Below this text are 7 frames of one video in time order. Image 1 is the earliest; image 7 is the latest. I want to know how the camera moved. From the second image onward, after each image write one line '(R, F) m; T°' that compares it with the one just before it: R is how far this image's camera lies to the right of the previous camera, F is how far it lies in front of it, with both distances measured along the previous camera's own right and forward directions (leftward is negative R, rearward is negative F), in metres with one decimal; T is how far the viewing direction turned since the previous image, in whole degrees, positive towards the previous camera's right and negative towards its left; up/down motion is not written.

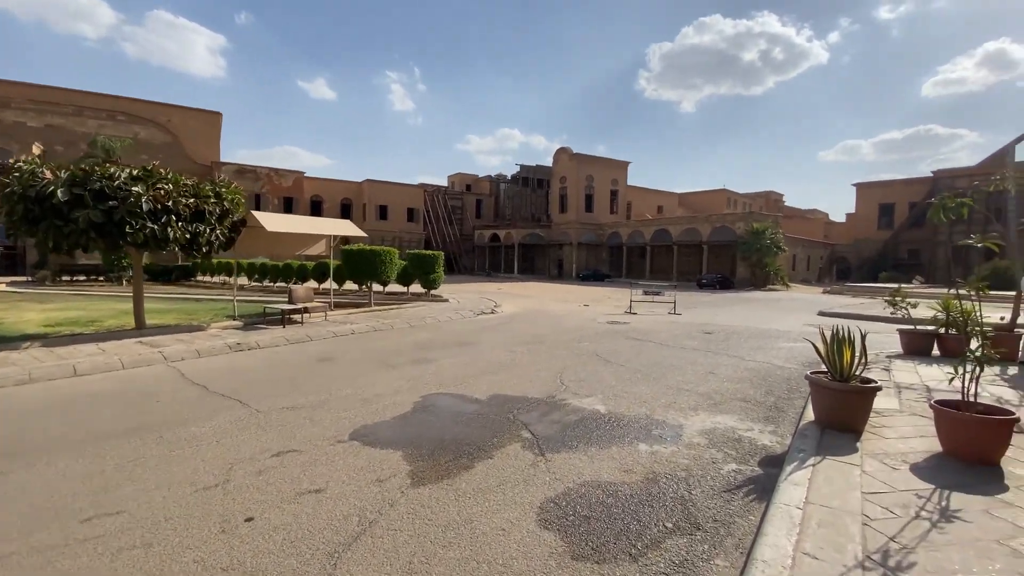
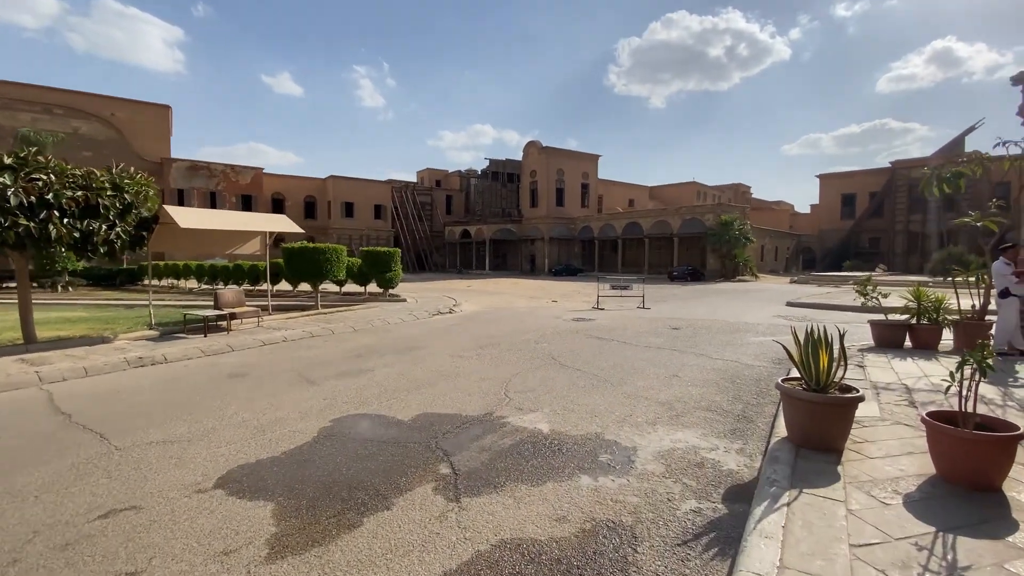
(+0.5, +0.9) m; +3°
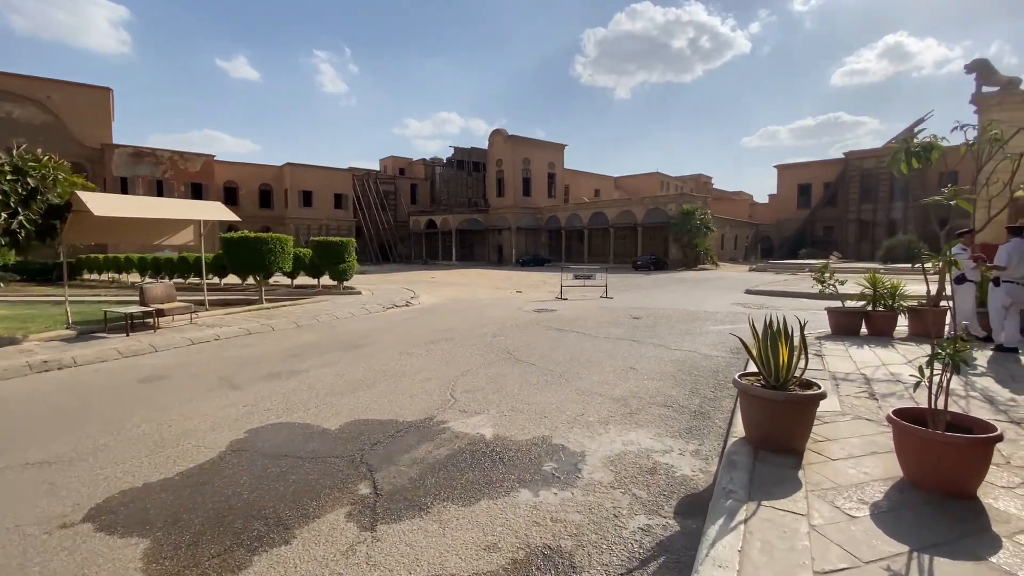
(+0.3, +0.5) m; +4°
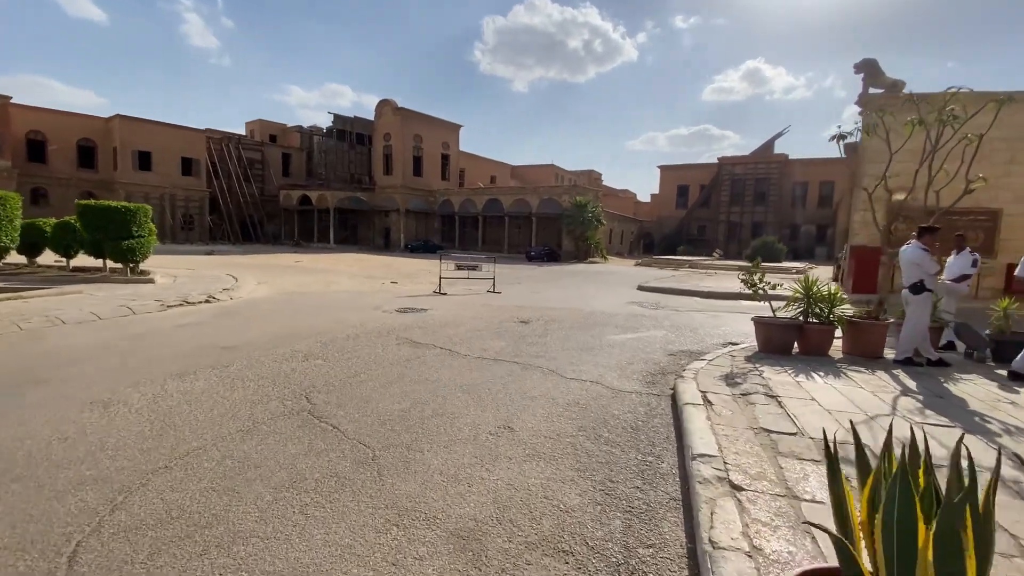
(+0.9, +2.9) m; +13°
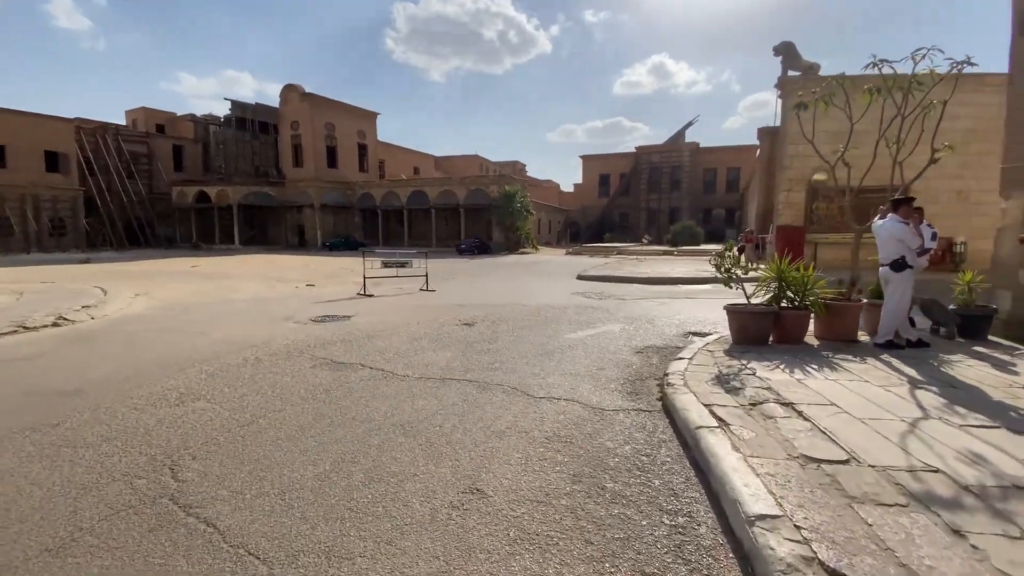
(-0.2, +1.2) m; +9°
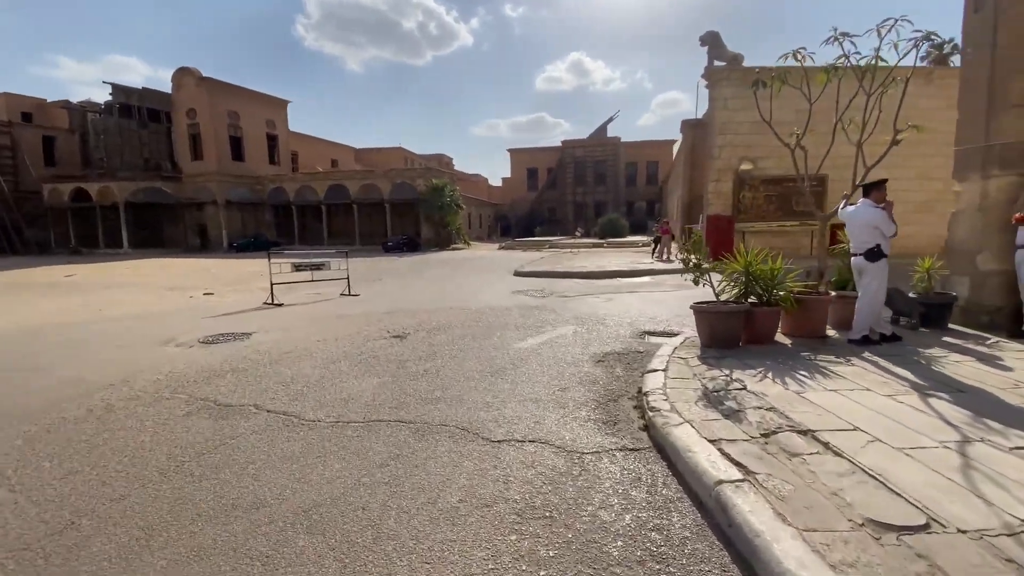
(-0.1, +1.1) m; +8°
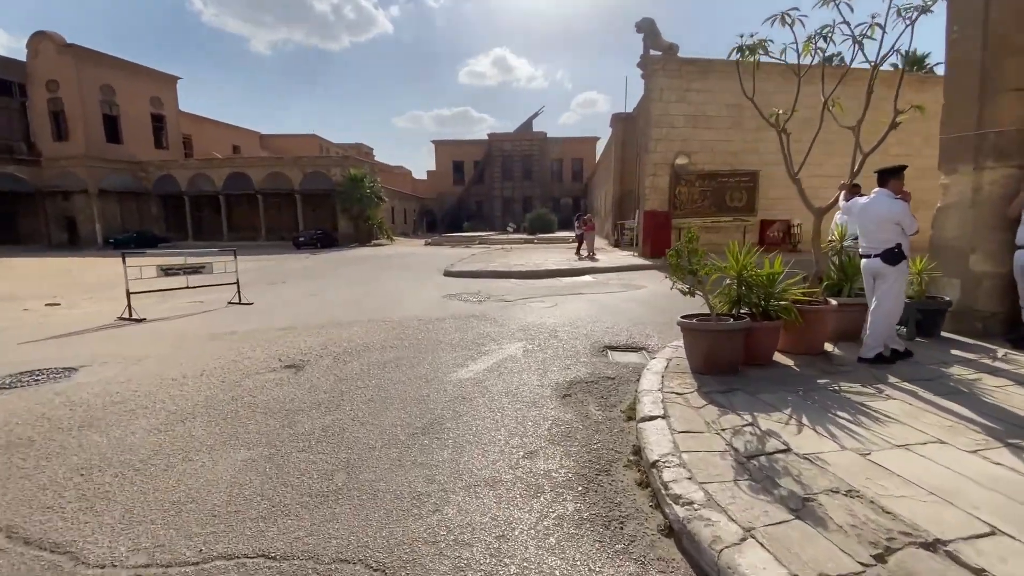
(-0.1, +1.5) m; +9°
